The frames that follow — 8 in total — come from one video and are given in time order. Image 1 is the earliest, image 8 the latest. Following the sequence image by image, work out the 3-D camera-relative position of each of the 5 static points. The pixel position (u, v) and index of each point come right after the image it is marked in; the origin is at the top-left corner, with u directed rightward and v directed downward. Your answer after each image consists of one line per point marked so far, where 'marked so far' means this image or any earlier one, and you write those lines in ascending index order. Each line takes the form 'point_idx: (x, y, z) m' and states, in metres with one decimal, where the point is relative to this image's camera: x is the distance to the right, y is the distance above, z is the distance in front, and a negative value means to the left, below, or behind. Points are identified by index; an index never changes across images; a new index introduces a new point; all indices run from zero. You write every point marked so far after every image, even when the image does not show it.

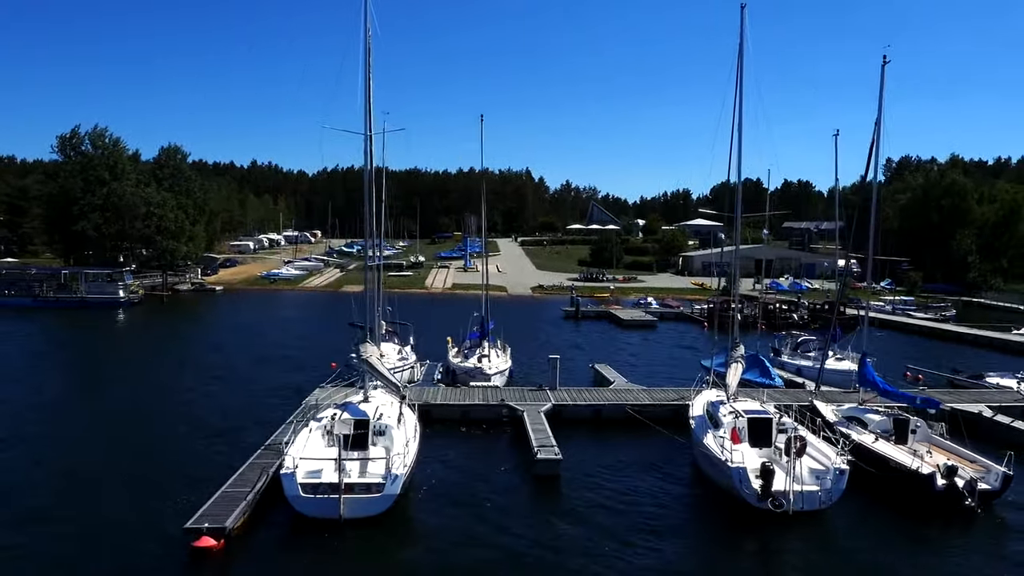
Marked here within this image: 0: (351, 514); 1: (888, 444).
0: (-3.0, -4.4, +14.7) m
1: (+9.1, -3.6, +18.2) m
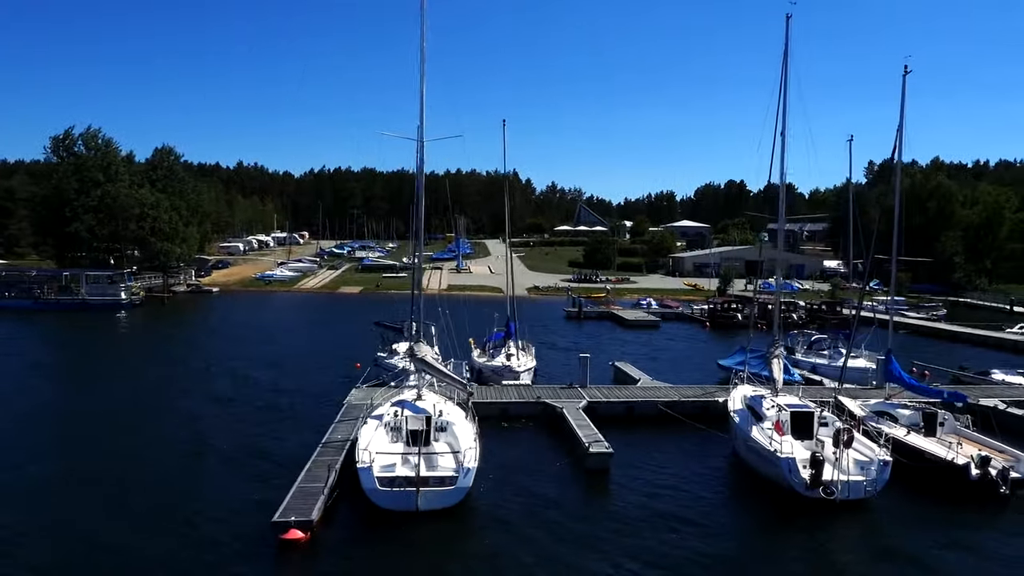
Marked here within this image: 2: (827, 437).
0: (-1.6, -4.4, +15.4) m
1: (+10.4, -3.7, +19.1) m
2: (+7.7, -3.6, +18.5) m
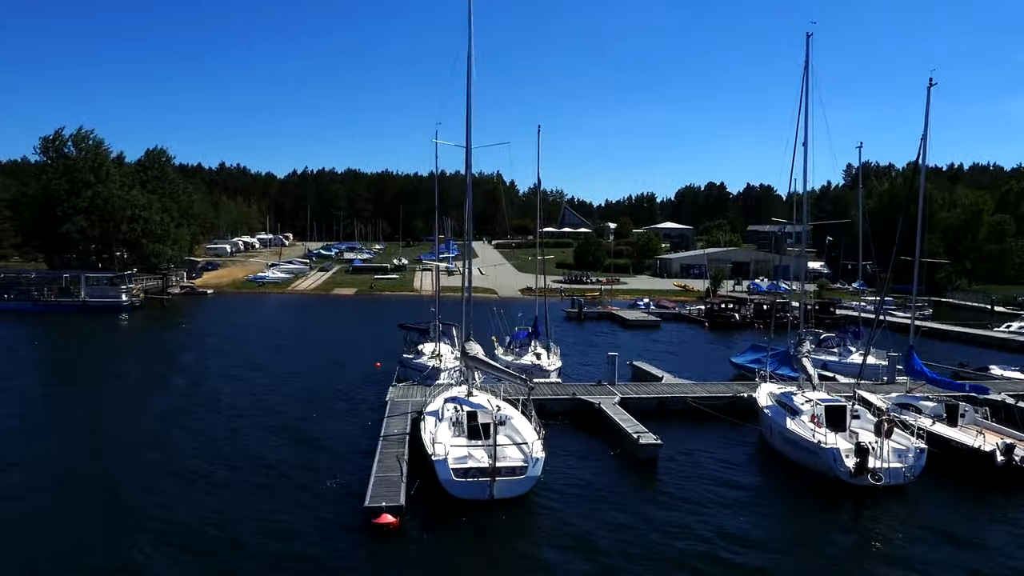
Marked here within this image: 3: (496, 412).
0: (-0.1, -4.4, +16.3) m
1: (+11.7, -3.7, +20.4) m
2: (+9.1, -3.6, +19.6) m
3: (-0.4, -3.0, +18.5) m
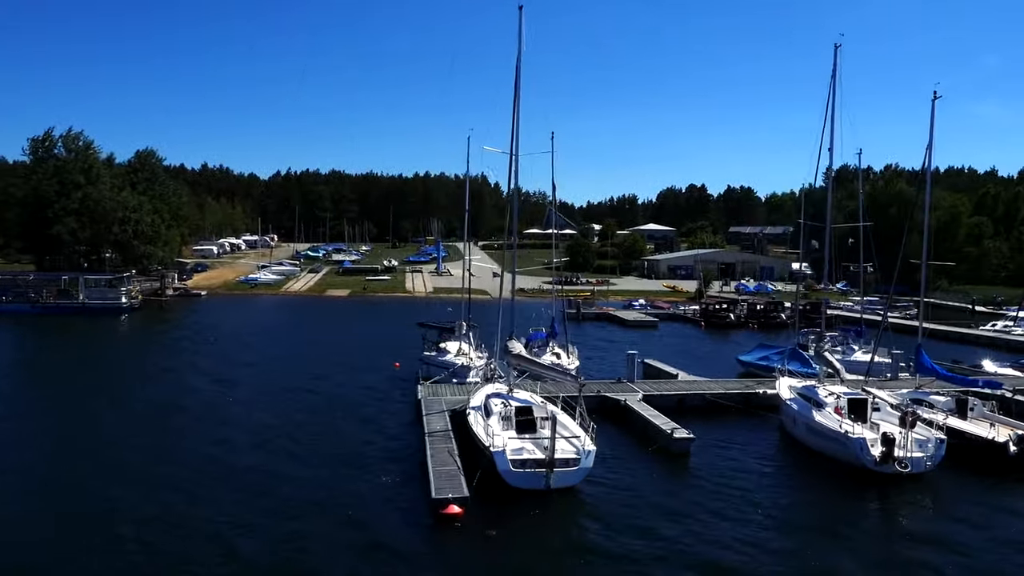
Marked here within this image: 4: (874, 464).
0: (+1.1, -4.5, +17.3) m
1: (+12.8, -3.7, +21.7) m
2: (+10.2, -3.7, +20.9) m
3: (+0.8, -3.1, +19.5) m
4: (+9.0, -4.4, +18.8) m
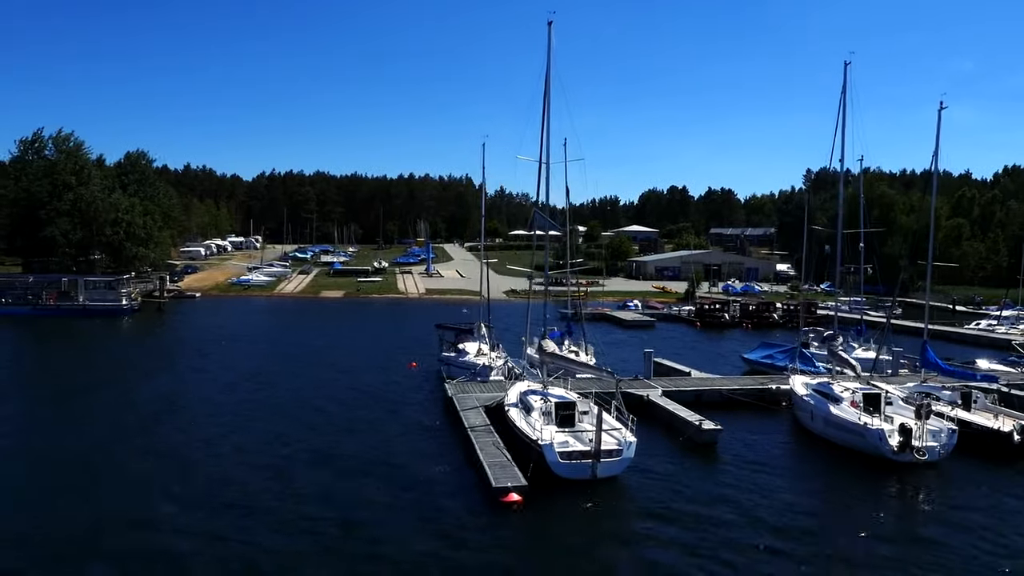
0: (+2.3, -4.5, +18.4) m
1: (+13.8, -3.7, +23.2) m
2: (+11.2, -3.7, +22.3) m
3: (+1.9, -3.1, +20.6) m
4: (+10.1, -4.4, +20.2) m
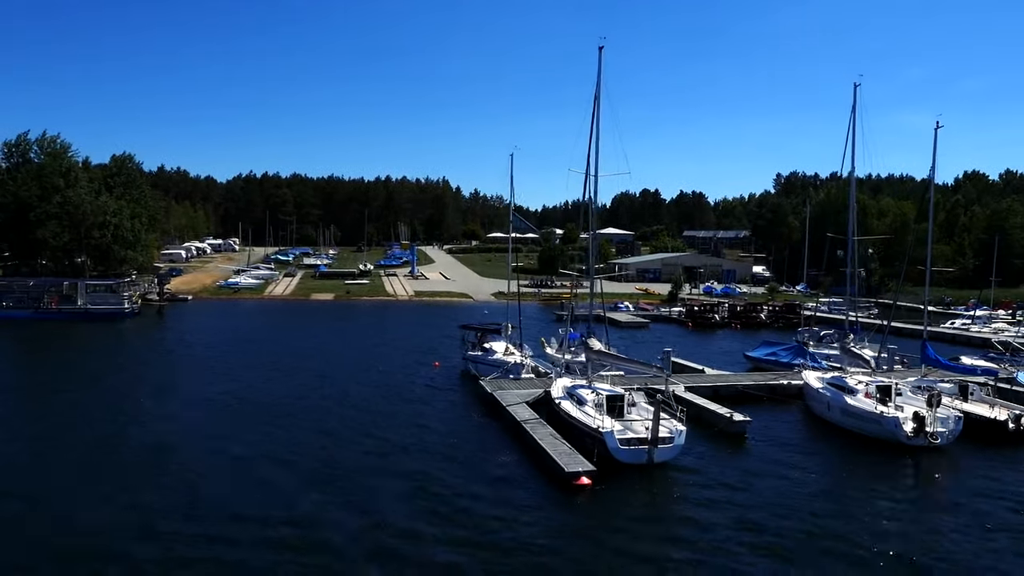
0: (+4.0, -4.6, +20.4) m
1: (+15.3, -3.8, +25.7) m
2: (+12.8, -3.8, +24.7) m
3: (+3.5, -3.2, +22.6) m
4: (+11.7, -4.5, +22.5) m
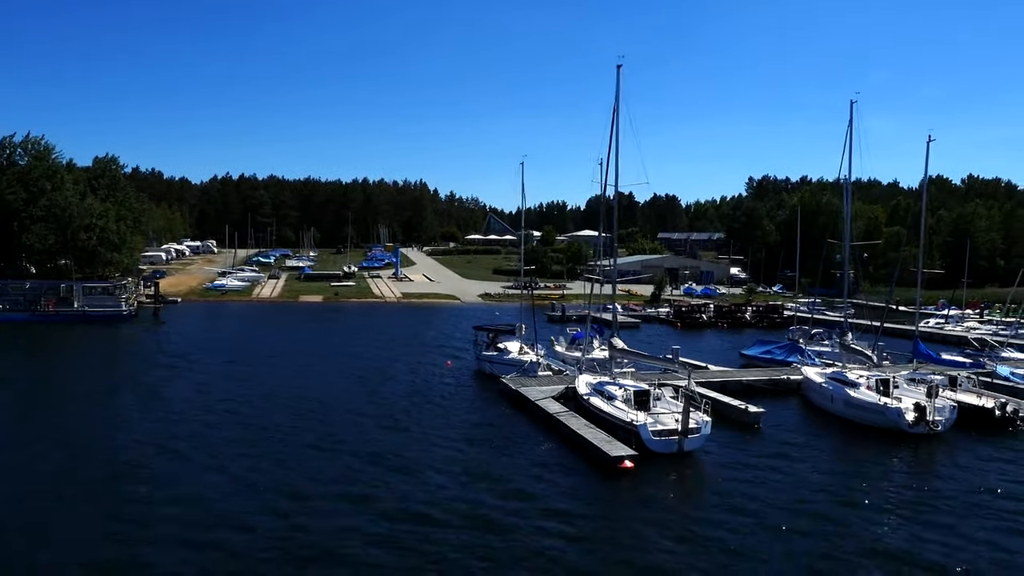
0: (+5.2, -4.7, +22.2) m
1: (+16.3, -3.8, +28.0) m
2: (+13.8, -3.8, +26.9) m
3: (+4.6, -3.3, +24.4) m
4: (+12.9, -4.5, +24.7) m
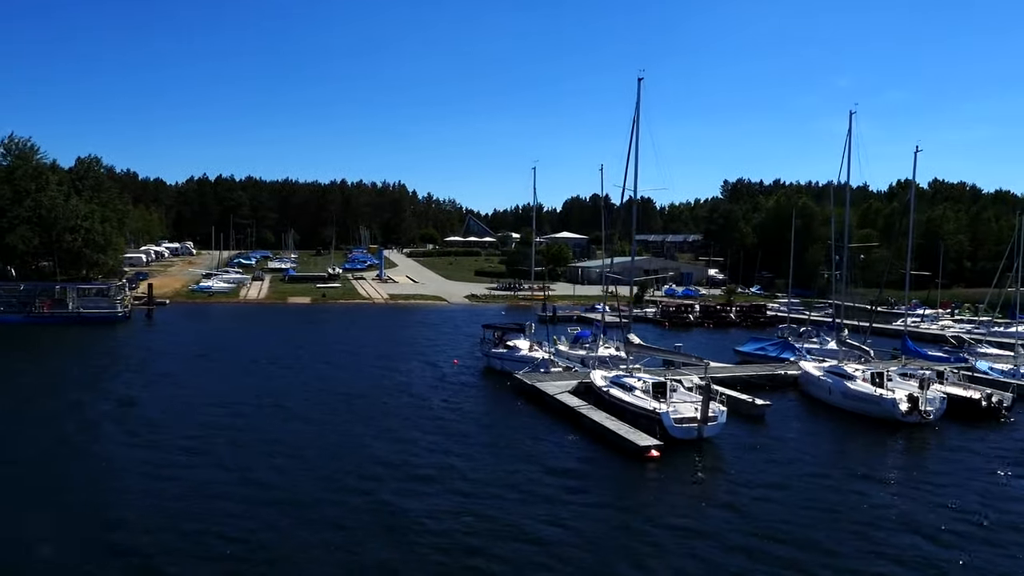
0: (+6.1, -4.6, +23.9) m
1: (+17.0, -3.8, +30.0) m
2: (+14.6, -3.8, +28.8) m
3: (+5.5, -3.3, +26.0) m
4: (+13.7, -4.5, +26.6) m
